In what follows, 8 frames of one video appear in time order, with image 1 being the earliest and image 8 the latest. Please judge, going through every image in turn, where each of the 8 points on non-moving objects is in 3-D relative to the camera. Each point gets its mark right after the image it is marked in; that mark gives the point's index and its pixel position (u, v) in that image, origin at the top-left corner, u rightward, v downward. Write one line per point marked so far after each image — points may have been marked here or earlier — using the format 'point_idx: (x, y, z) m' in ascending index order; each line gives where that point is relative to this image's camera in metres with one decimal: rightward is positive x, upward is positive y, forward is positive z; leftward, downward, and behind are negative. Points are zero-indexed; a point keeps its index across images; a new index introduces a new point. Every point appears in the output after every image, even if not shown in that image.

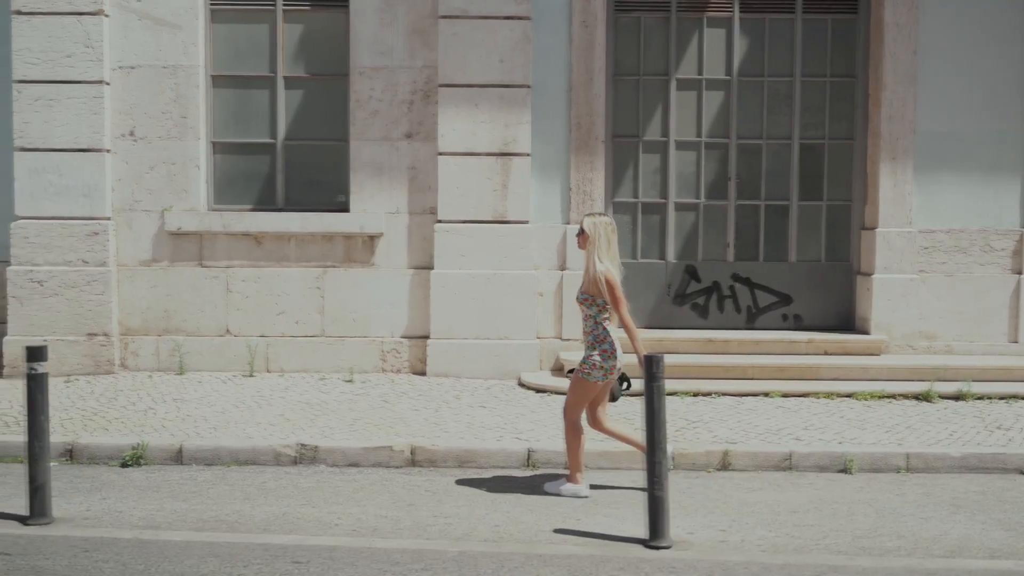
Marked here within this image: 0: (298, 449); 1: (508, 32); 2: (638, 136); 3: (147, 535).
0: (-1.6, -1.2, +7.0) m
1: (0.0, +2.7, +9.7) m
2: (+1.4, +1.7, +10.2) m
3: (-2.0, -1.4, +5.2) m
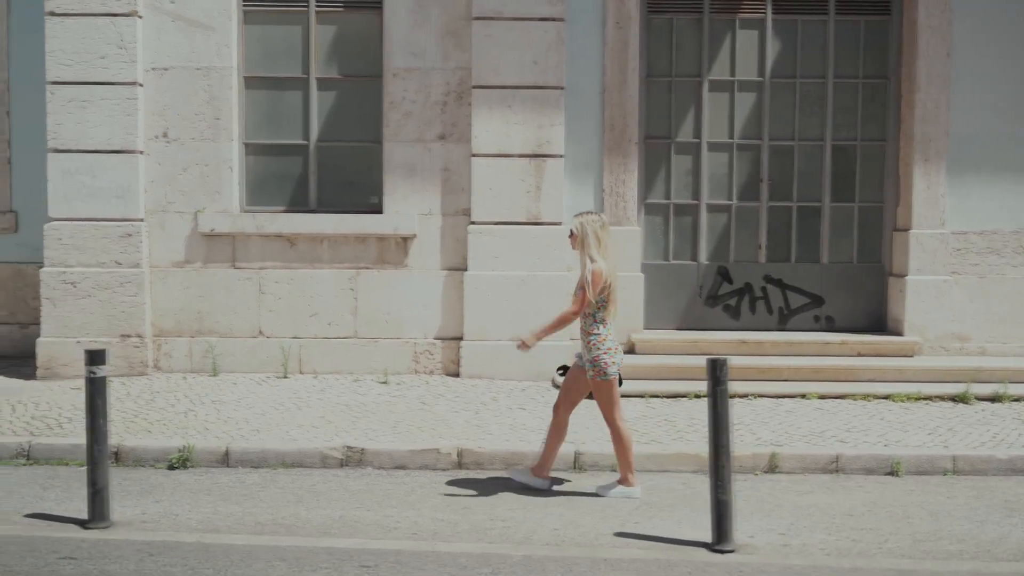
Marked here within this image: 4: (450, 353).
0: (-1.3, -1.2, +7.0) m
1: (+0.3, +2.6, +9.7) m
2: (+1.7, +1.6, +10.2) m
3: (-1.7, -1.4, +5.2) m
4: (-0.7, -0.7, +9.8) m
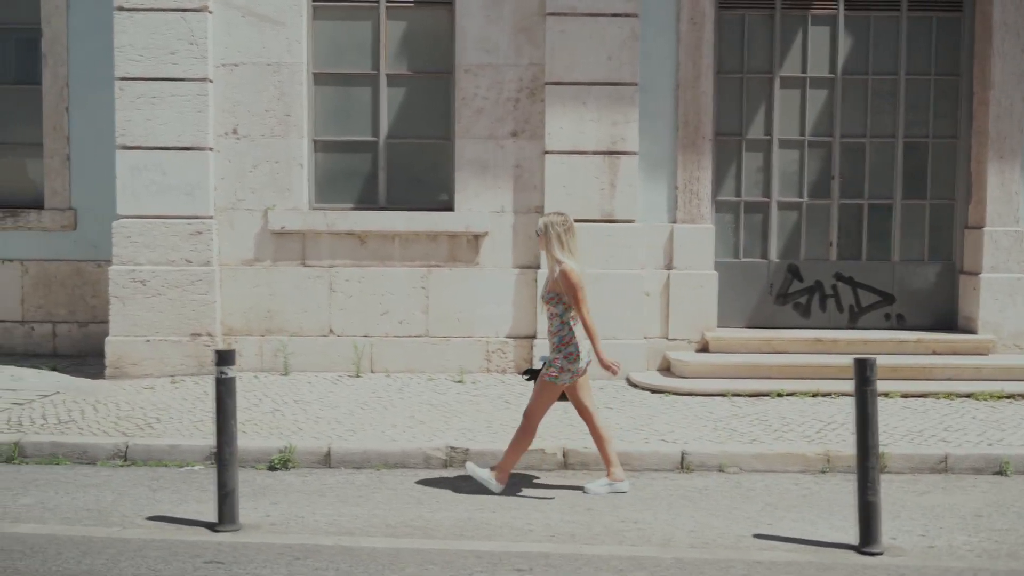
0: (-0.5, -1.2, +7.0) m
1: (+1.1, +2.7, +9.6) m
2: (+2.5, +1.7, +10.1) m
3: (-0.9, -1.4, +5.2) m
4: (+0.1, -0.7, +9.8) m
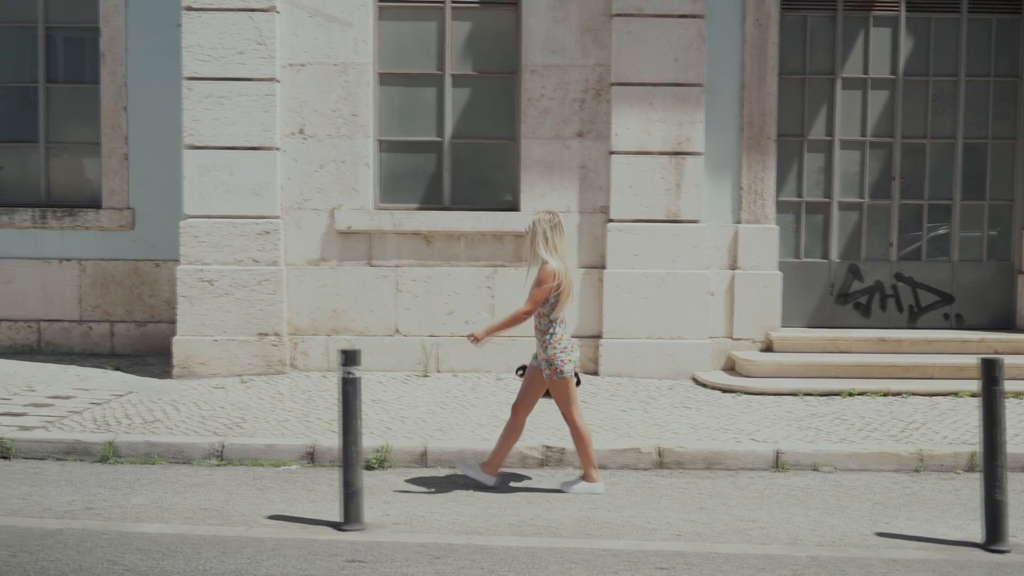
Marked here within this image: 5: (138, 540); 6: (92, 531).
0: (+0.2, -1.2, +7.0) m
1: (+1.8, +2.7, +9.6) m
2: (+3.2, +1.7, +10.2) m
3: (-0.2, -1.4, +5.2) m
4: (+0.8, -0.7, +9.8) m
5: (-2.1, -1.4, +5.2) m
6: (-2.4, -1.4, +5.3) m
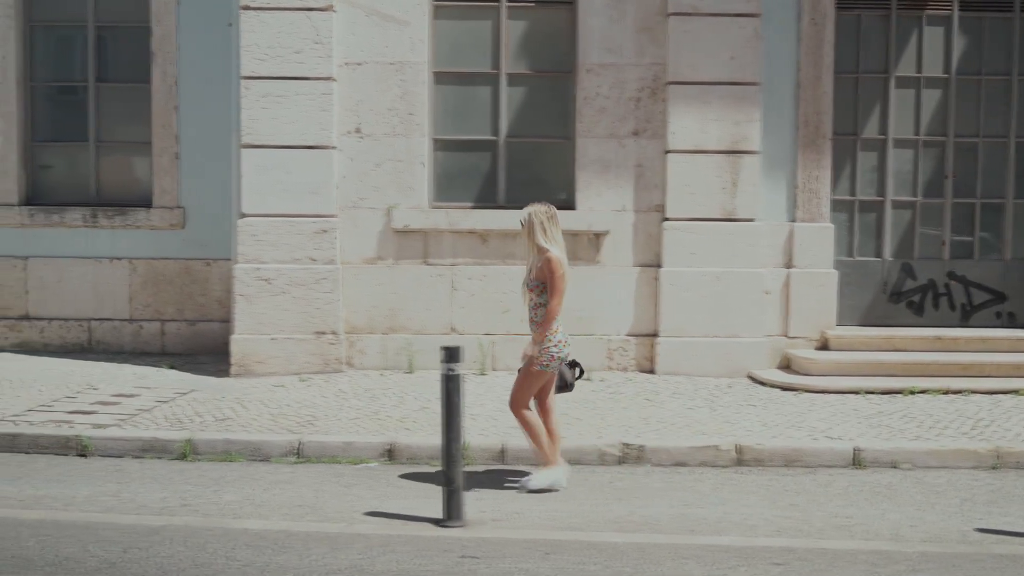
0: (+0.8, -1.2, +7.0) m
1: (+2.4, +2.7, +9.6) m
2: (+3.8, +1.7, +10.2) m
3: (+0.4, -1.4, +5.2) m
4: (+1.4, -0.7, +9.8) m
5: (-1.5, -1.4, +5.2) m
6: (-1.8, -1.4, +5.4) m
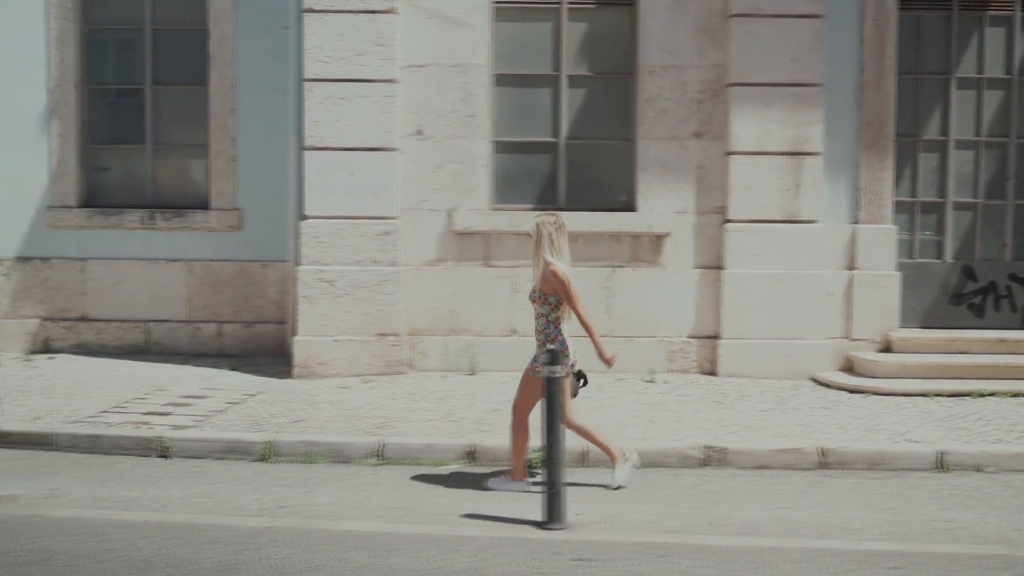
0: (+1.4, -1.2, +7.0) m
1: (+3.0, +2.7, +9.6) m
2: (+4.4, +1.7, +10.2) m
3: (+1.0, -1.4, +5.2) m
4: (+2.0, -0.7, +9.8) m
5: (-0.9, -1.4, +5.2) m
6: (-1.2, -1.4, +5.4) m
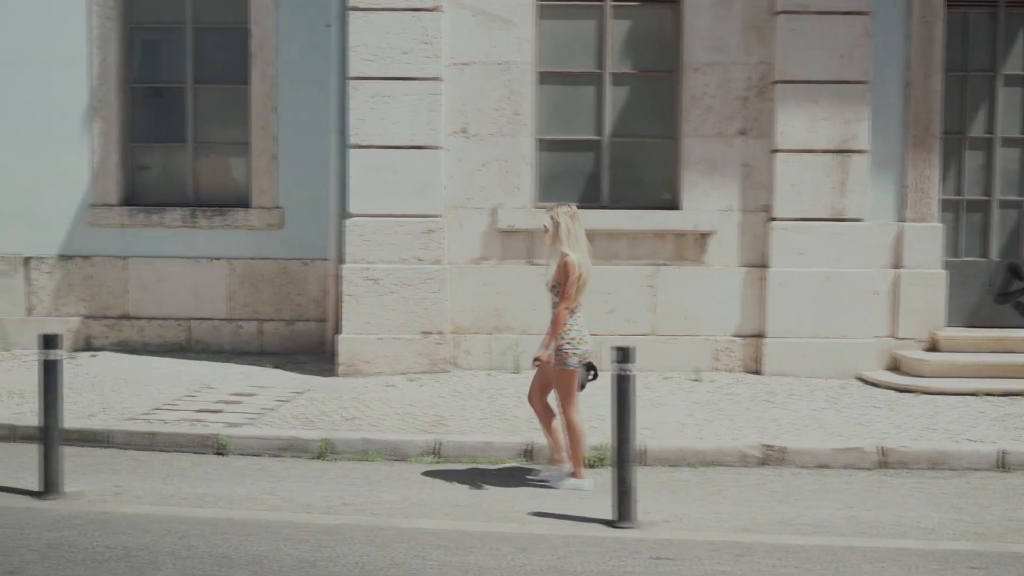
0: (+1.9, -1.2, +7.0) m
1: (+3.5, +2.7, +9.6) m
2: (+4.9, +1.7, +10.1) m
3: (+1.4, -1.4, +5.2) m
4: (+2.5, -0.7, +9.8) m
5: (-0.5, -1.4, +5.2) m
6: (-0.8, -1.4, +5.4) m
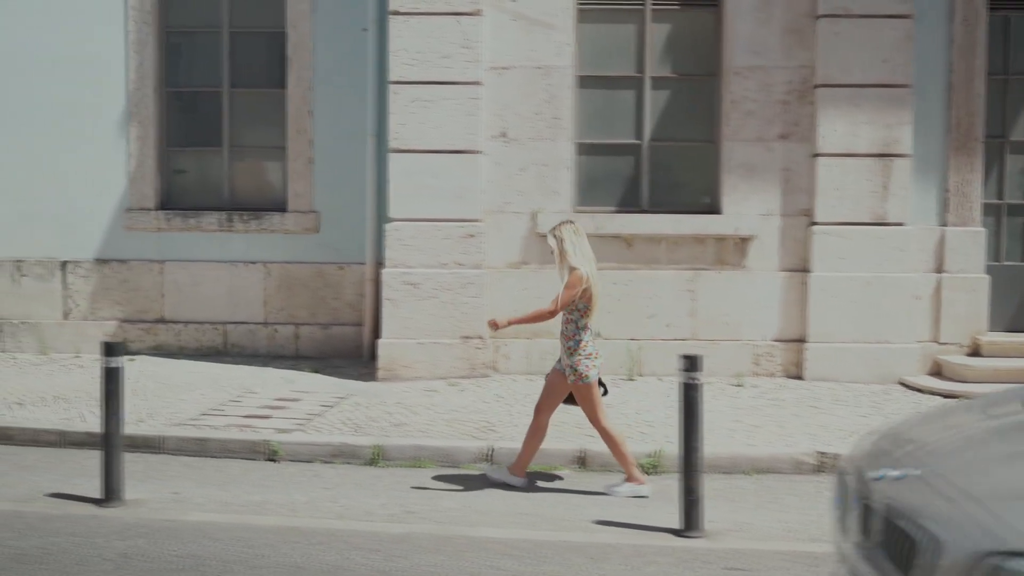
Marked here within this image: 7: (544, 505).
0: (+2.3, -1.3, +6.9) m
1: (+3.9, +2.6, +9.5) m
2: (+5.3, +1.6, +10.0) m
3: (+1.8, -1.4, +5.1) m
4: (+2.9, -0.7, +9.7) m
5: (-0.1, -1.4, +5.2) m
6: (-0.4, -1.4, +5.4) m
7: (+0.2, -1.4, +6.1) m
